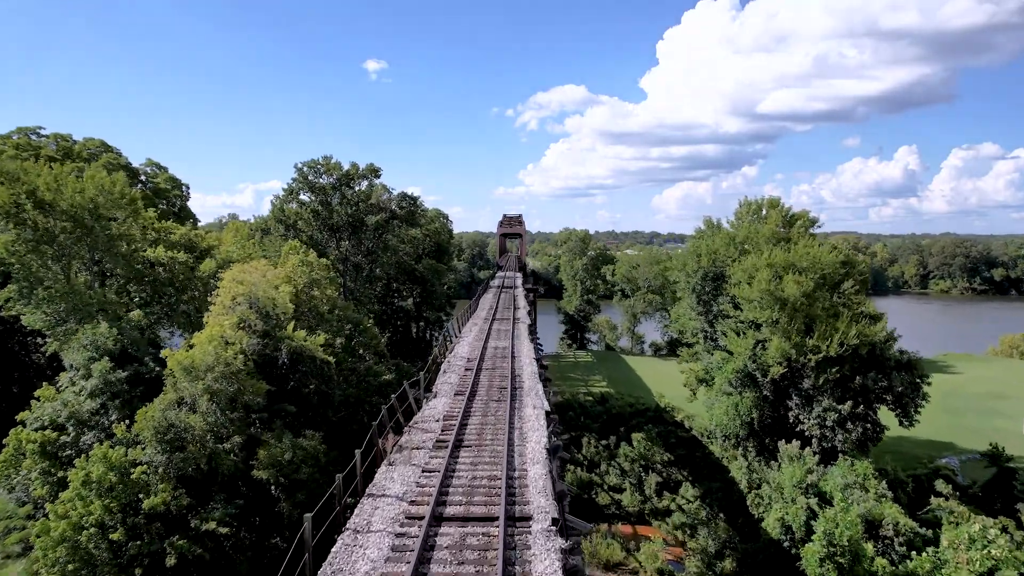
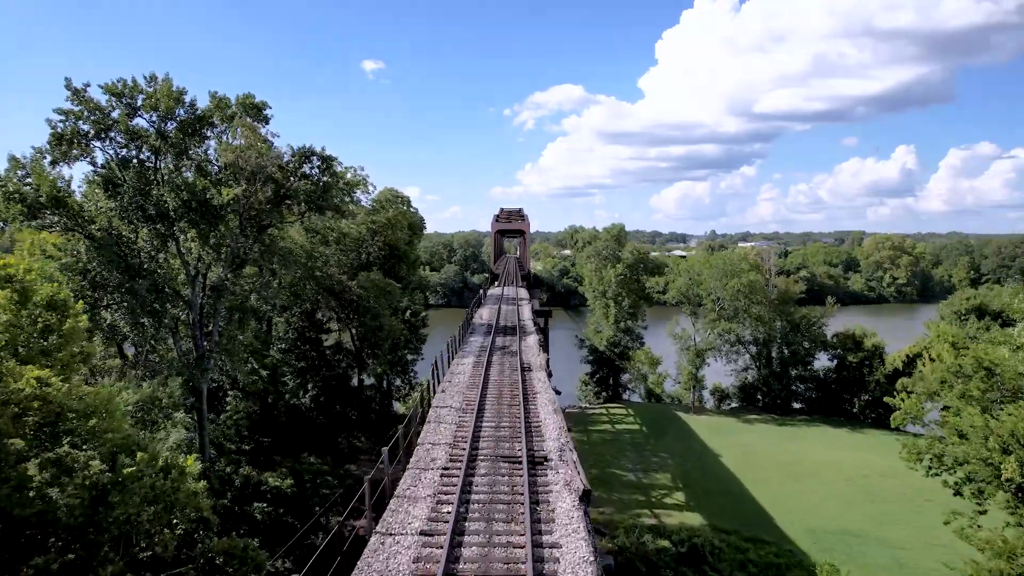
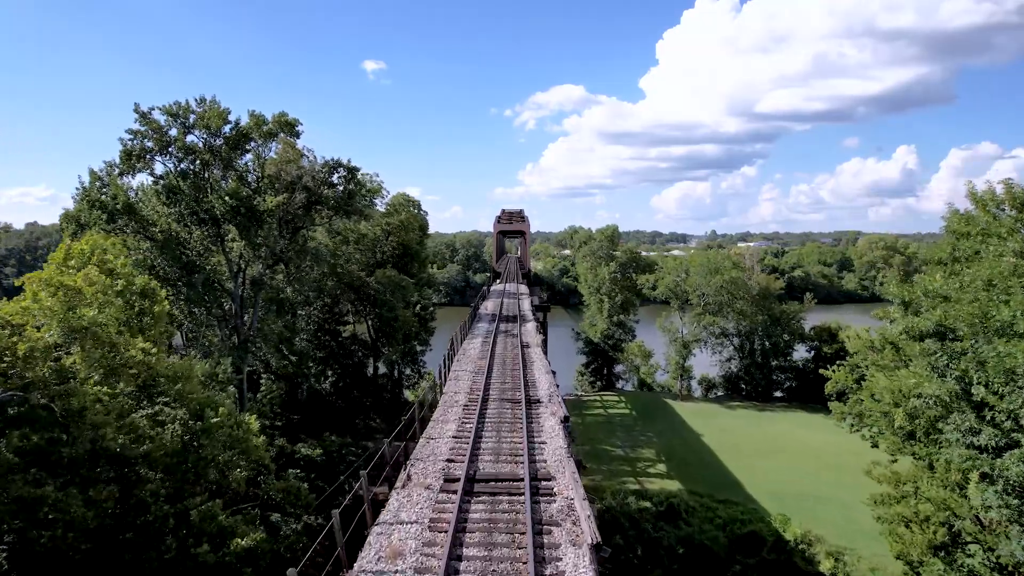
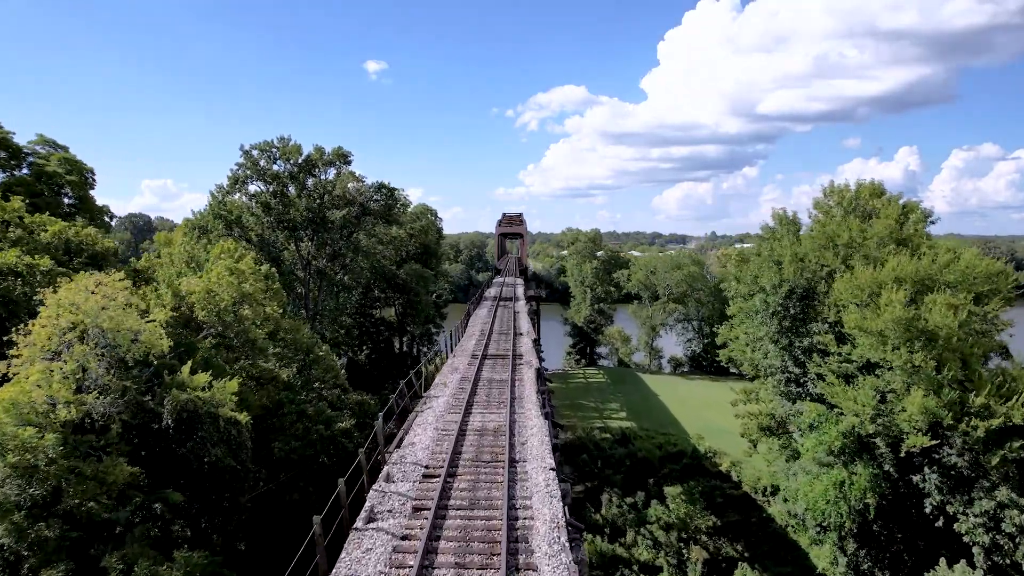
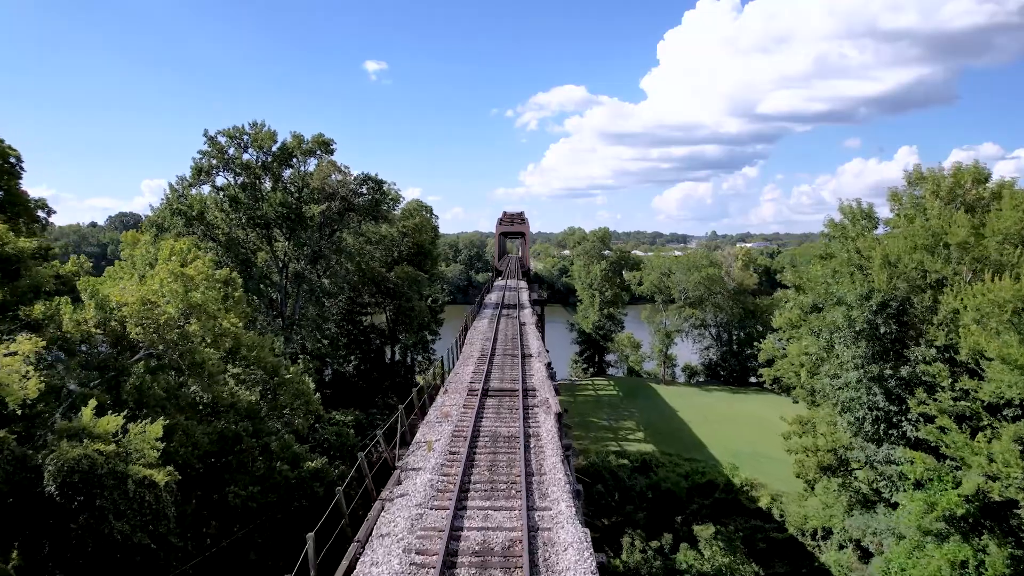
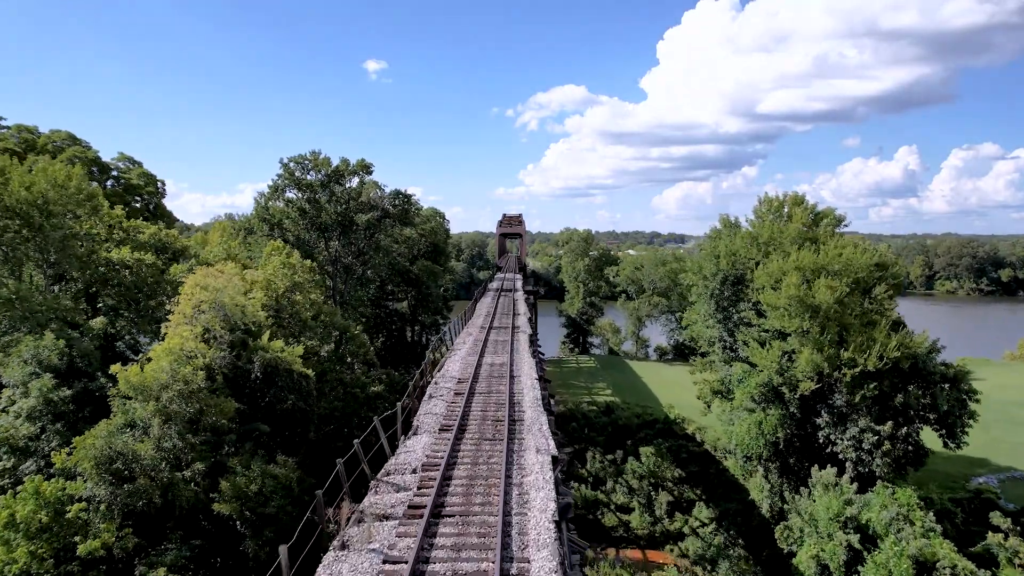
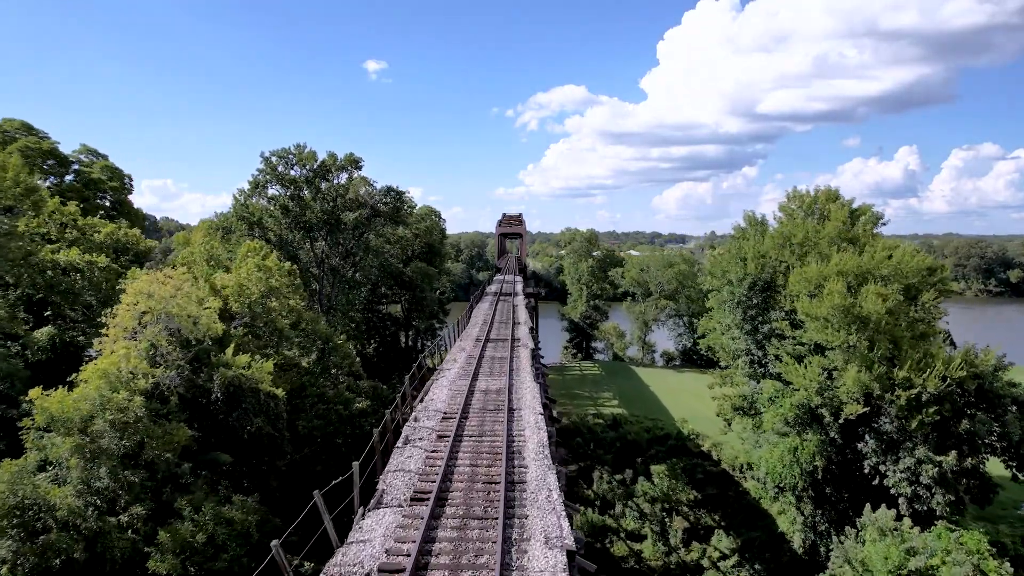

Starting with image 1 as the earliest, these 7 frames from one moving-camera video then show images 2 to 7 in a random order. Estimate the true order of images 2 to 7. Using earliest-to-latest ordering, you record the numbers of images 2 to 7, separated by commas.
6, 7, 4, 5, 3, 2
